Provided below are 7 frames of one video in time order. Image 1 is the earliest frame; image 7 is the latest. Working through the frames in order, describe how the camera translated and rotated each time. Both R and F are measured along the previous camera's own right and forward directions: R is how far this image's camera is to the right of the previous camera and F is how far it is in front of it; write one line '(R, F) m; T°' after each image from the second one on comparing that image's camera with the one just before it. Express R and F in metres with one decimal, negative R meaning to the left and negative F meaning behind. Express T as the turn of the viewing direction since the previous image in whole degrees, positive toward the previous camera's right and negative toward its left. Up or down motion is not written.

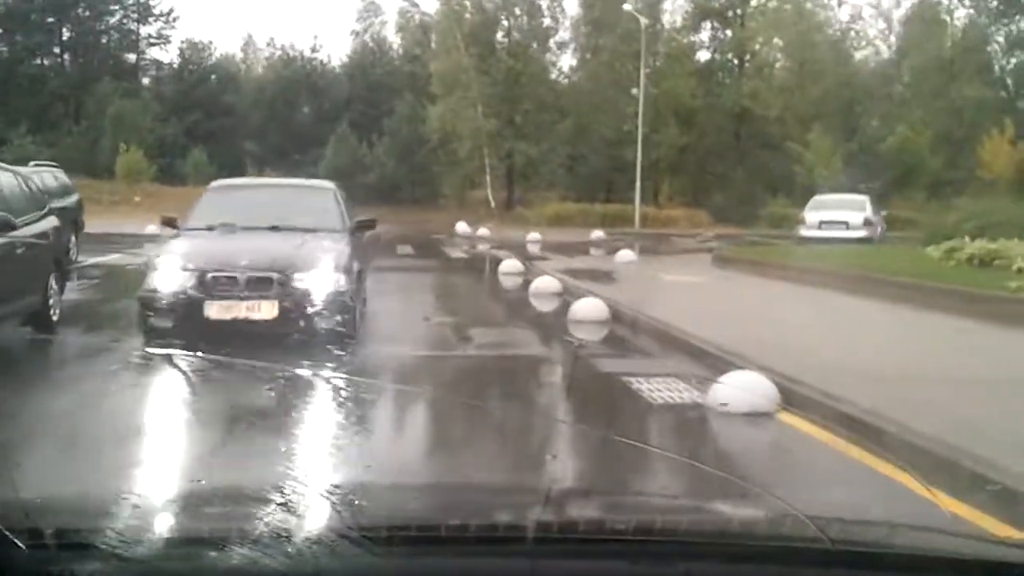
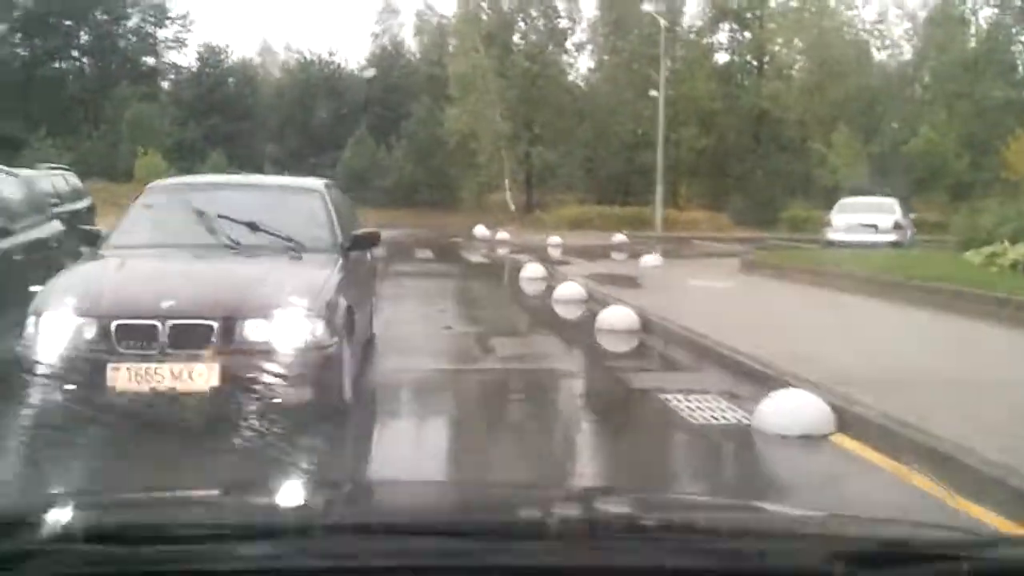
(0.0, +0.3) m; -1°
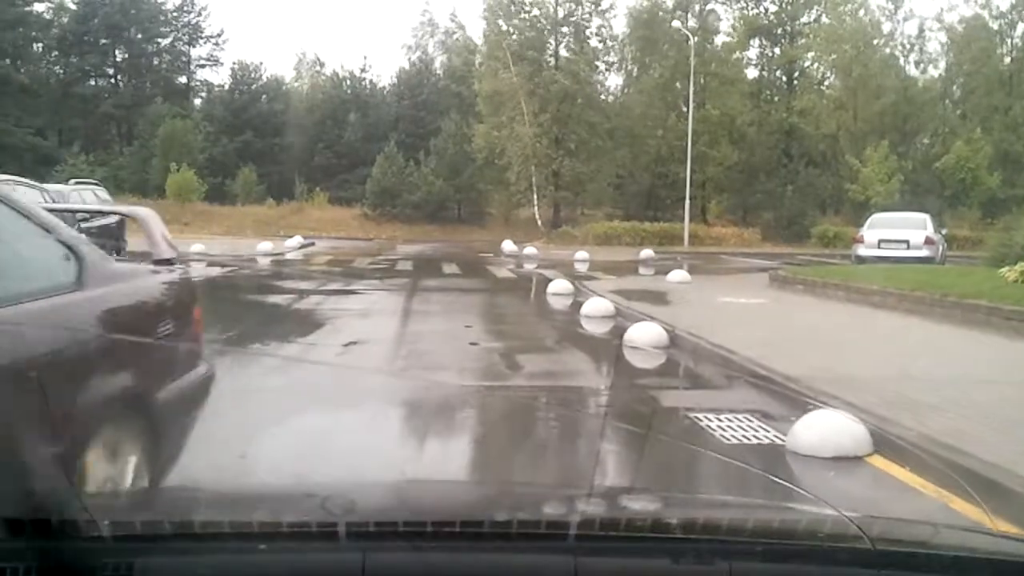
(0.0, 0.0) m; -1°
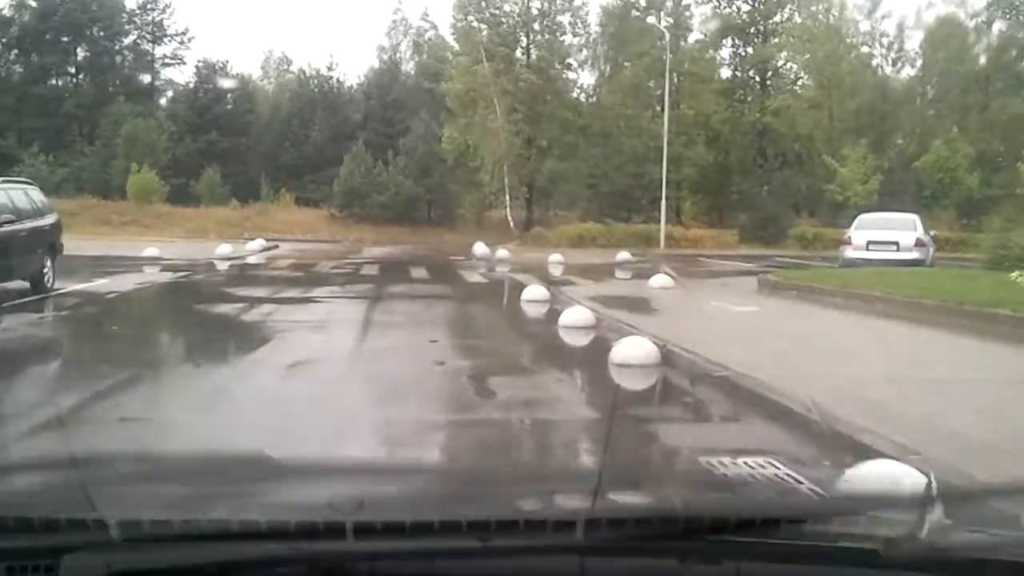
(0.0, +0.7) m; +1°
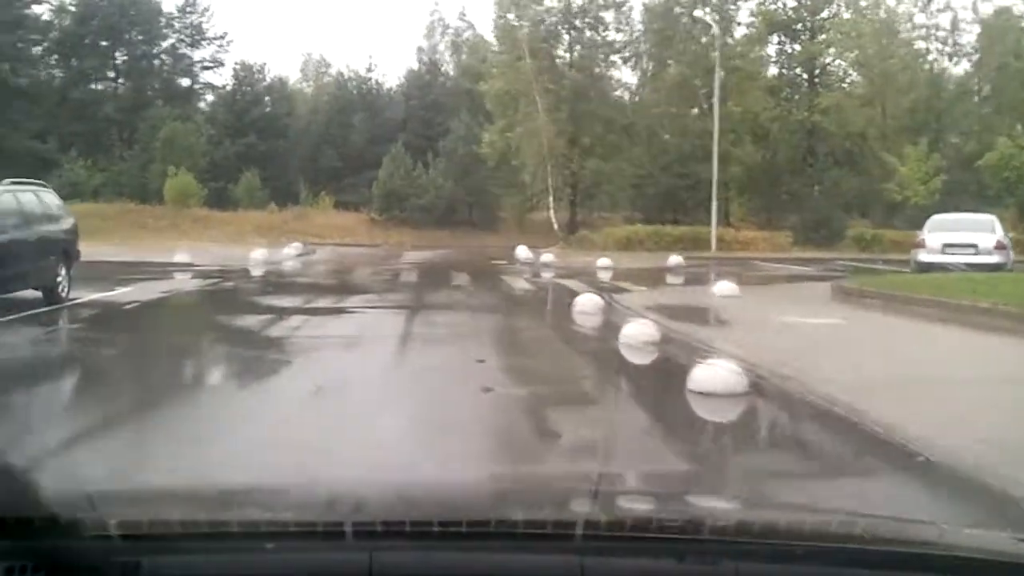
(-0.1, +0.8) m; -2°
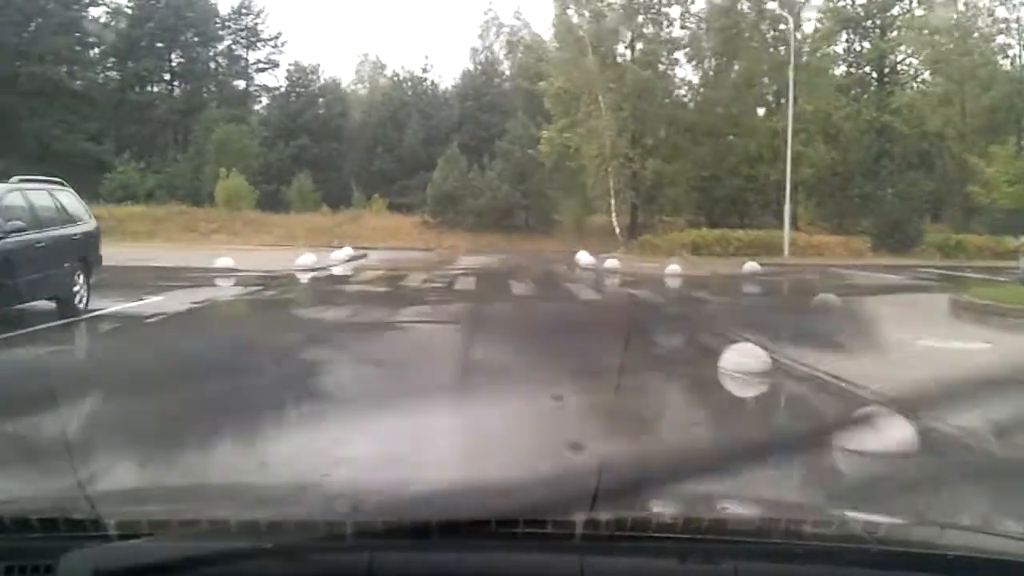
(-0.1, +1.0) m; -3°
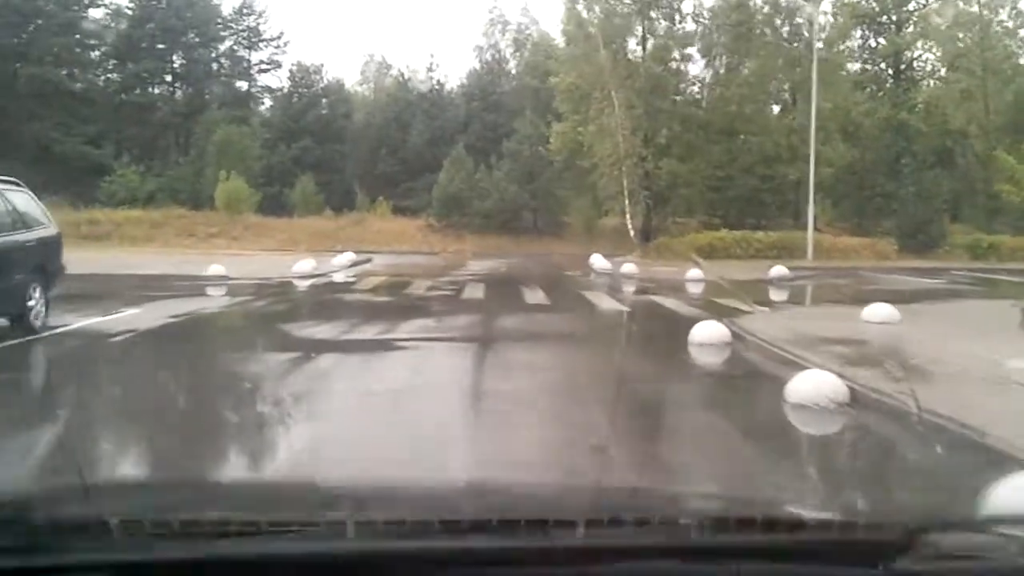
(-0.1, +0.9) m; 0°
